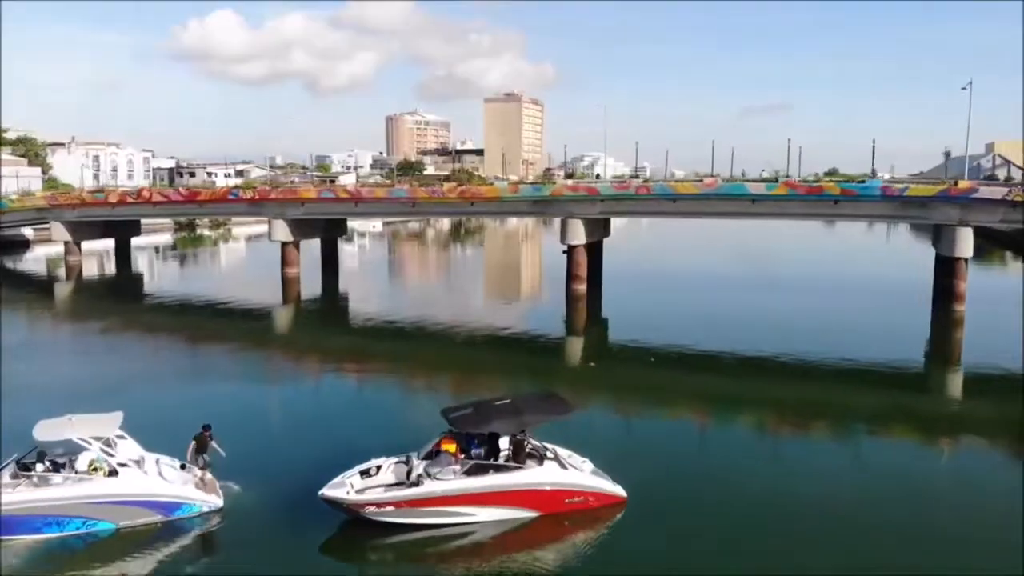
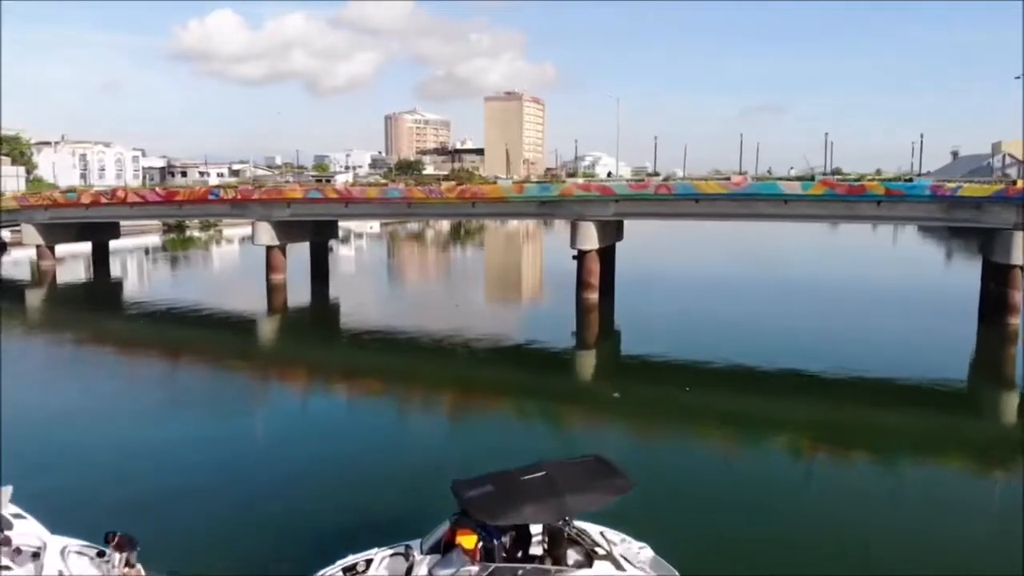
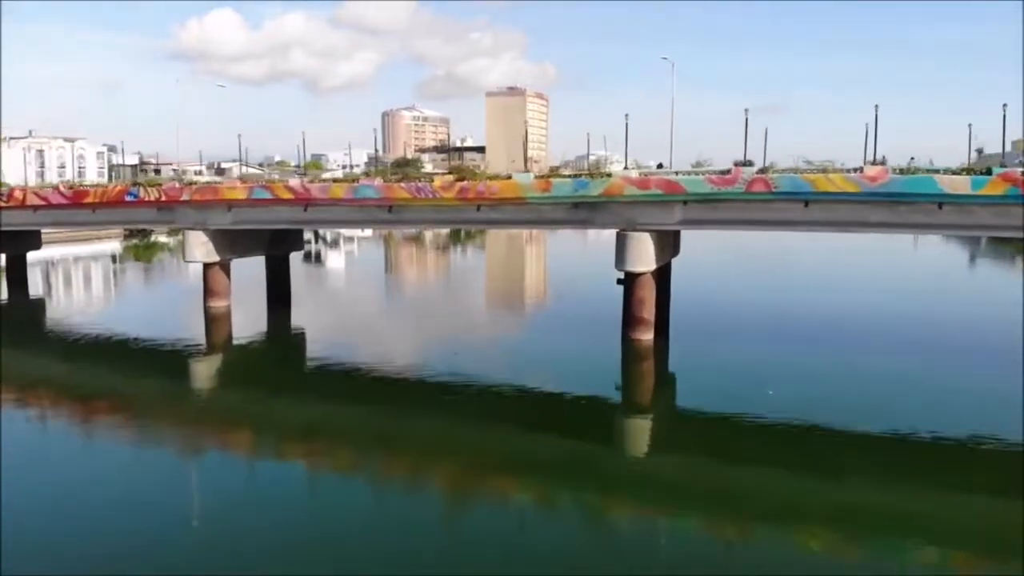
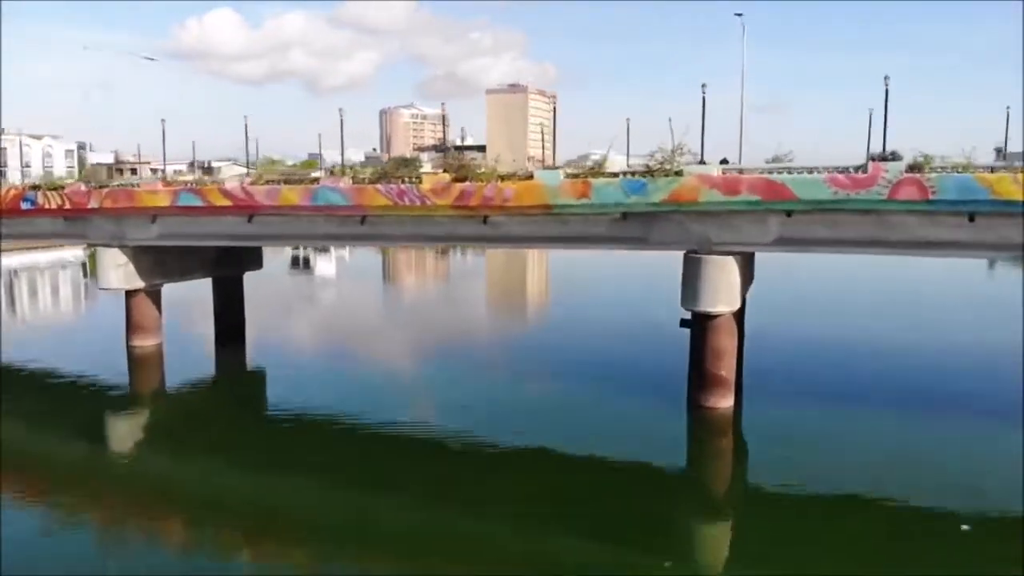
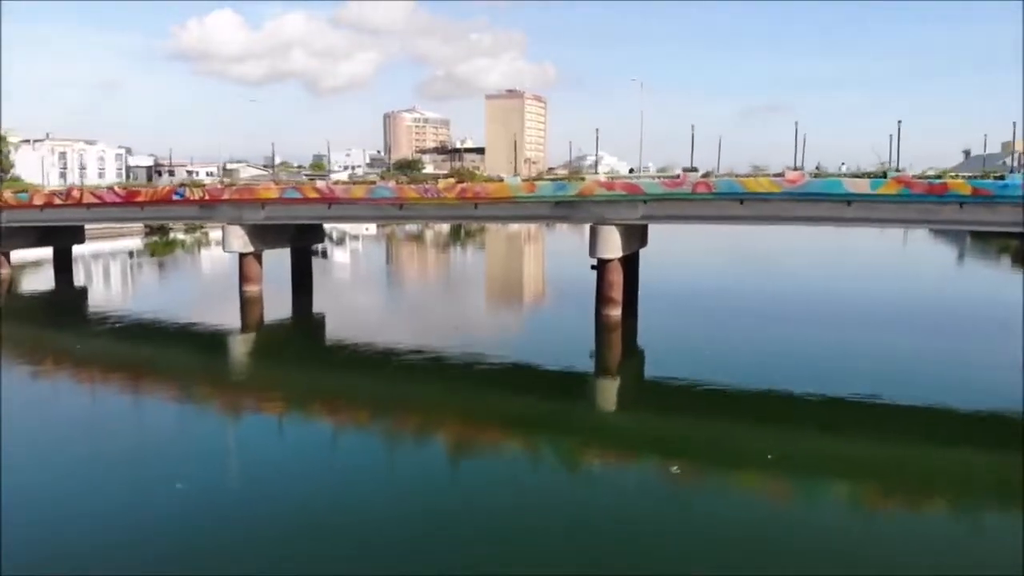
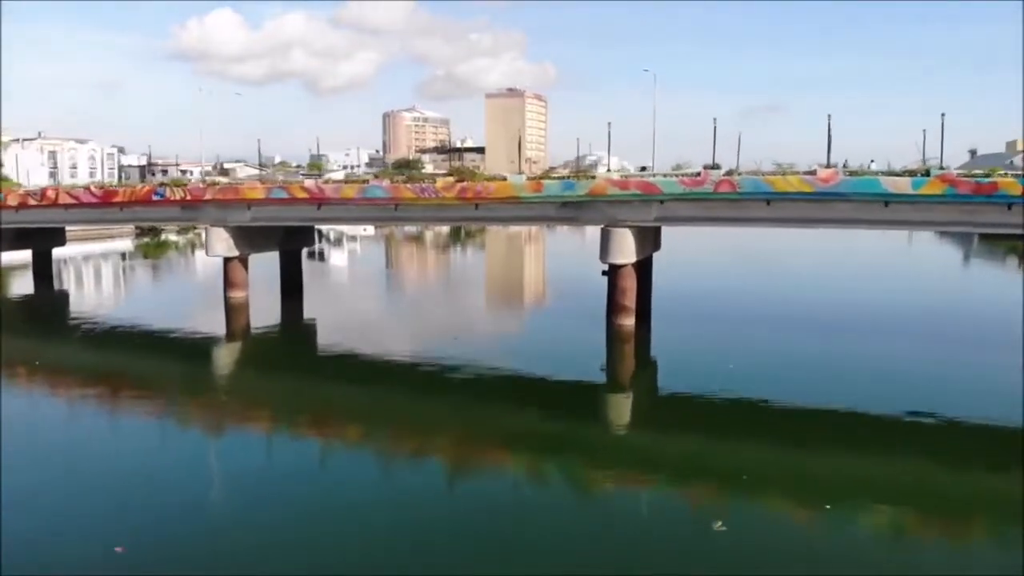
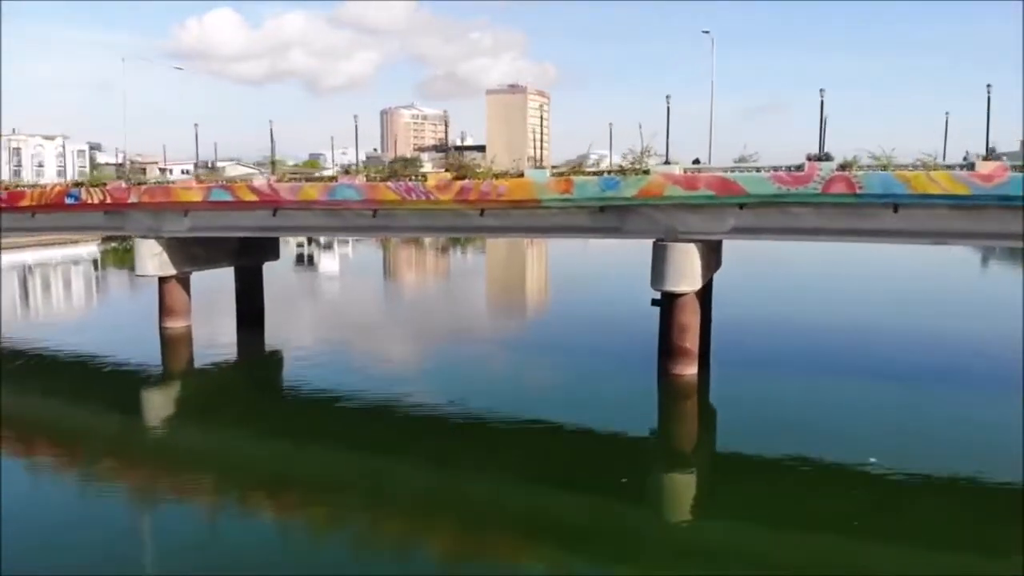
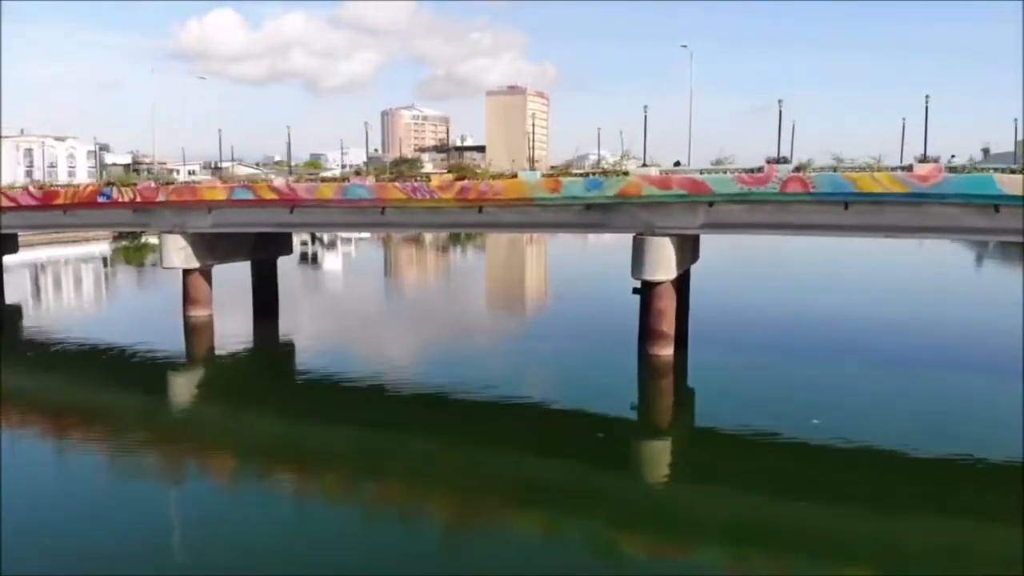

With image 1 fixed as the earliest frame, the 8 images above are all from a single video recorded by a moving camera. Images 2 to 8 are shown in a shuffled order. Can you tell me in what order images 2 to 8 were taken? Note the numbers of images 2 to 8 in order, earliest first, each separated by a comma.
2, 5, 6, 3, 8, 7, 4
